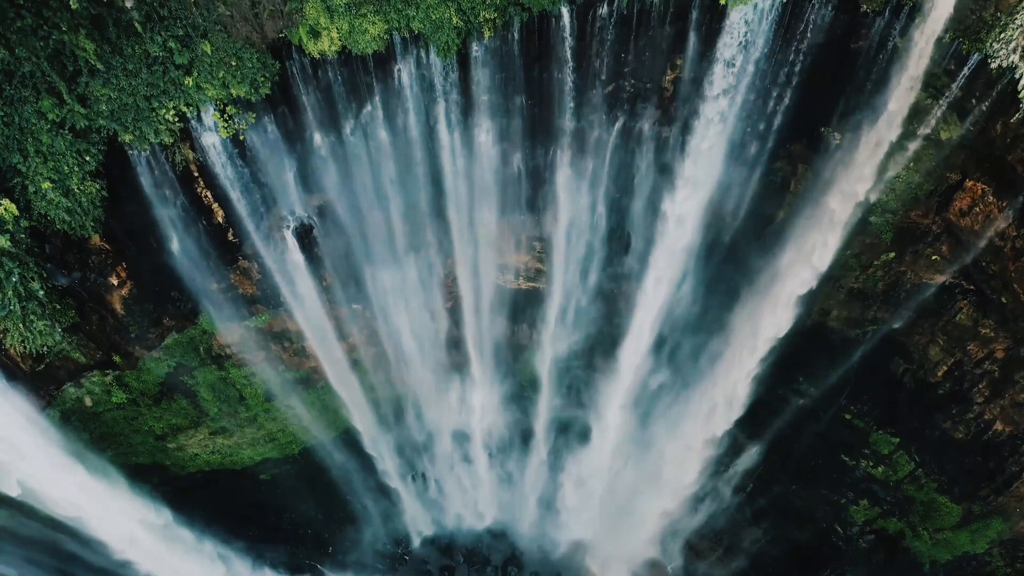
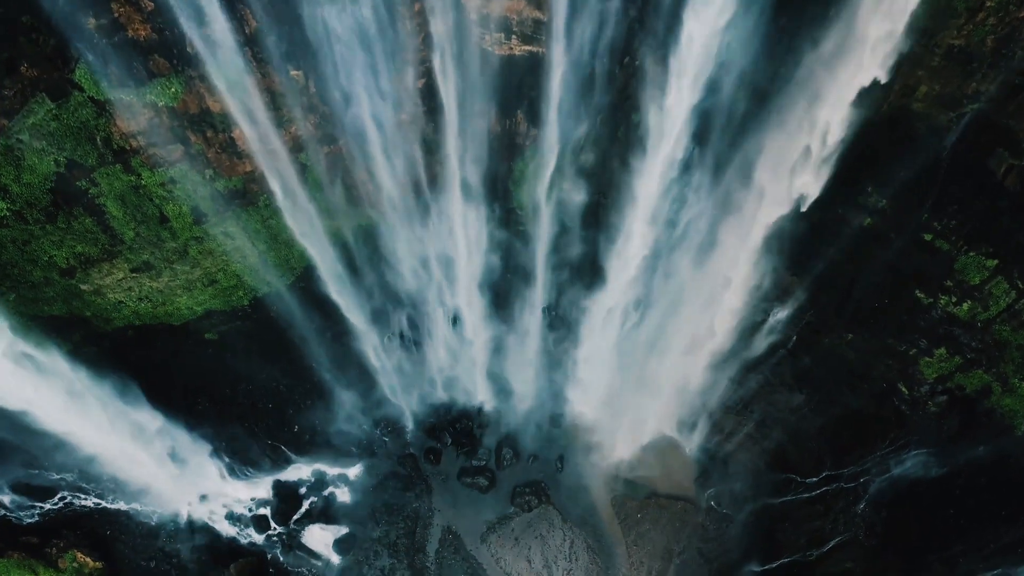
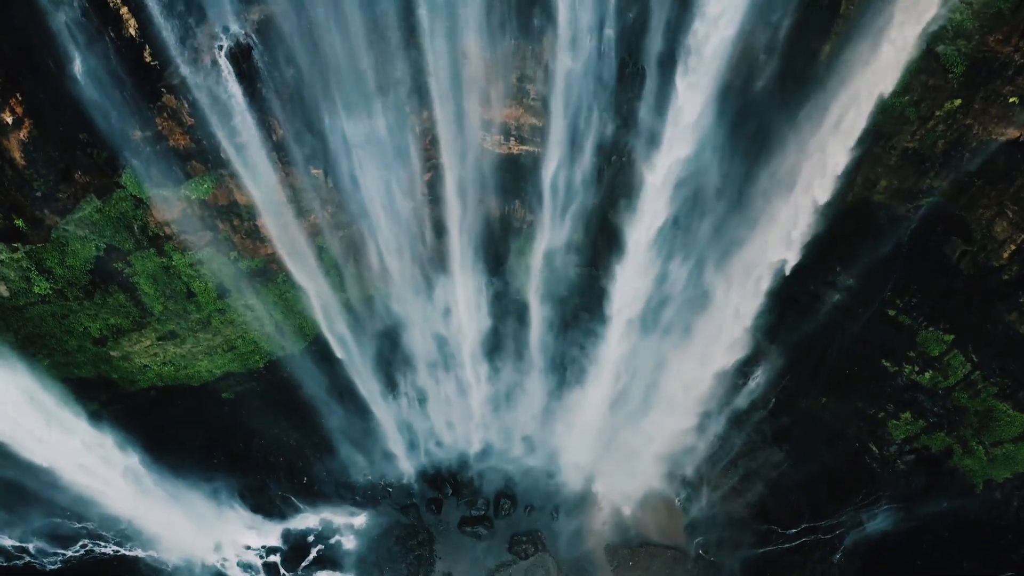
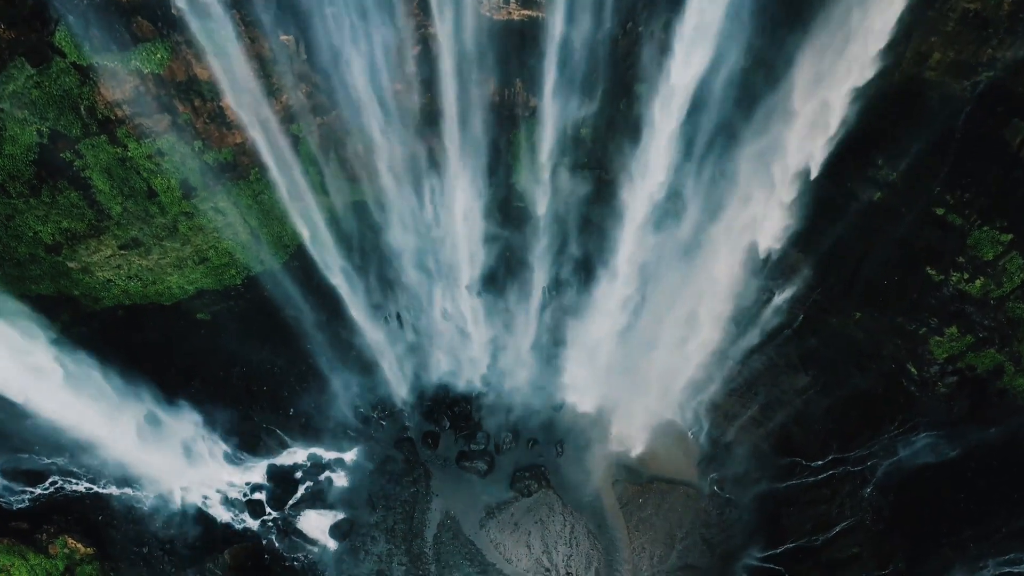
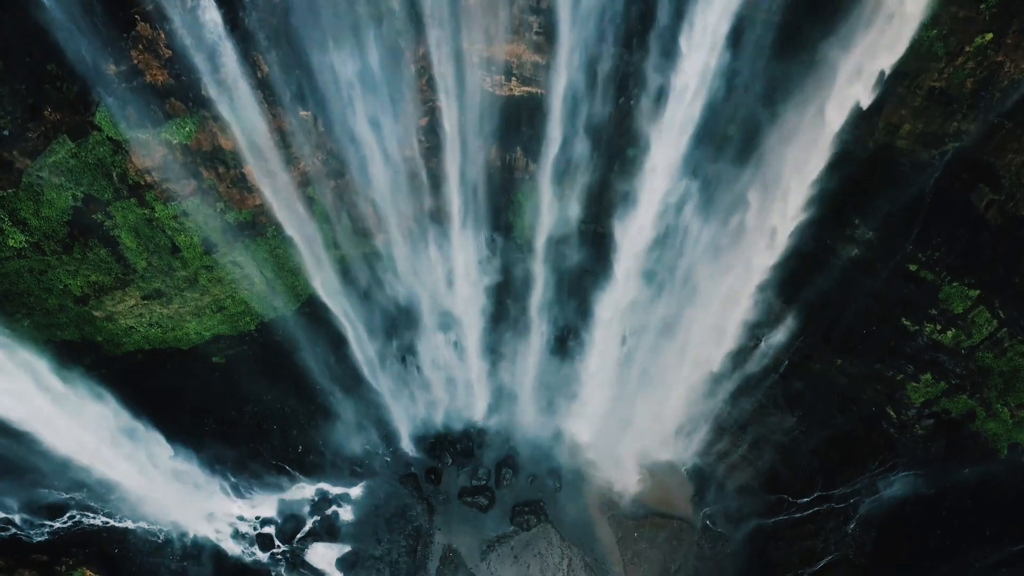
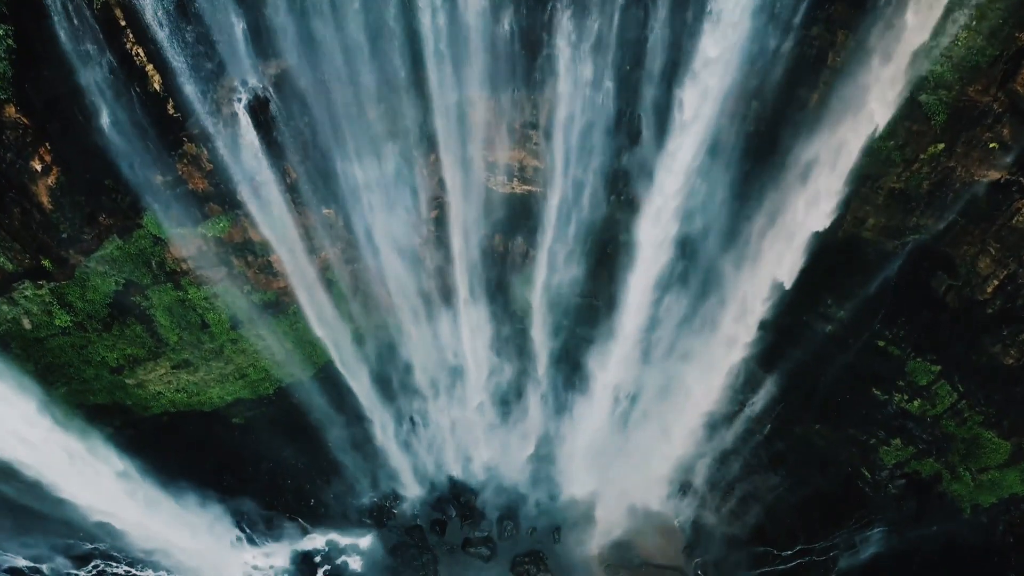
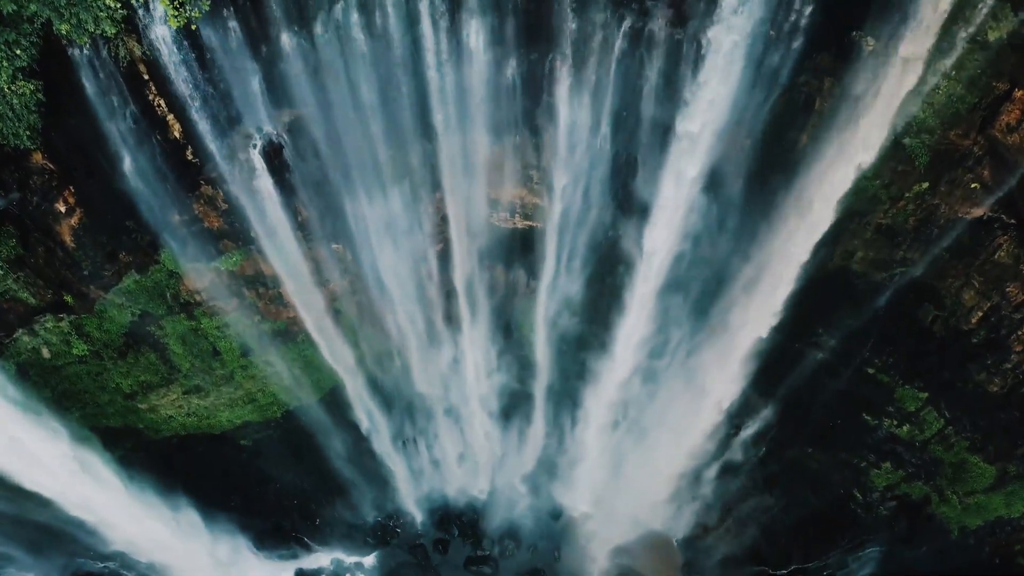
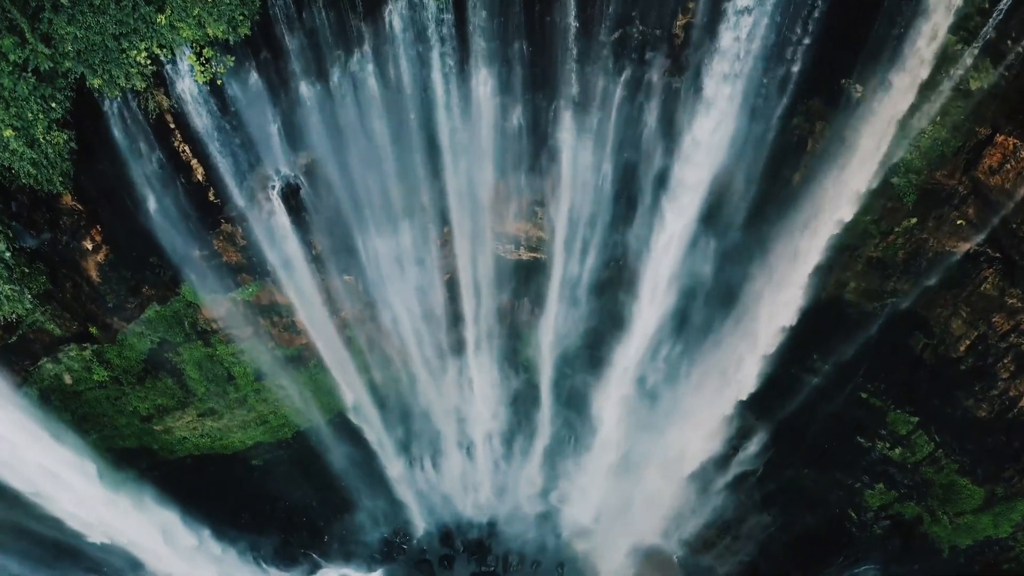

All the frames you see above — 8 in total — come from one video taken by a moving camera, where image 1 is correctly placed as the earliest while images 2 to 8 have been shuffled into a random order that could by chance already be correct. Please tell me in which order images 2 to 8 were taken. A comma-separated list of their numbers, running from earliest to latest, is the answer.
8, 7, 6, 3, 5, 2, 4
